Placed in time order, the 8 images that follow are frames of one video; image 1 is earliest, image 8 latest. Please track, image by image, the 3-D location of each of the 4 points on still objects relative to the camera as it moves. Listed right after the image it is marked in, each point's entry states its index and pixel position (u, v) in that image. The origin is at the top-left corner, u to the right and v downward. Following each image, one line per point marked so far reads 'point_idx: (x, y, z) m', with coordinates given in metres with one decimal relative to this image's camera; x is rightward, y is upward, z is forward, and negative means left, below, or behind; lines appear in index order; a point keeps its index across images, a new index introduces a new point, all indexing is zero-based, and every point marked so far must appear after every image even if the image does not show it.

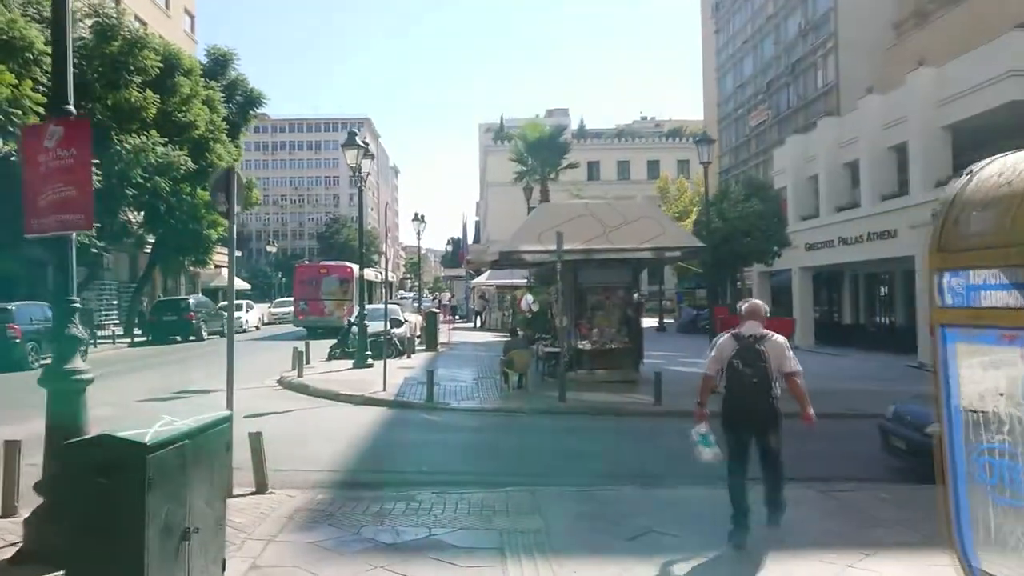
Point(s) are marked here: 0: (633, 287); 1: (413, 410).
0: (+2.6, 0.0, +18.1) m
1: (-1.7, -2.1, +14.4) m
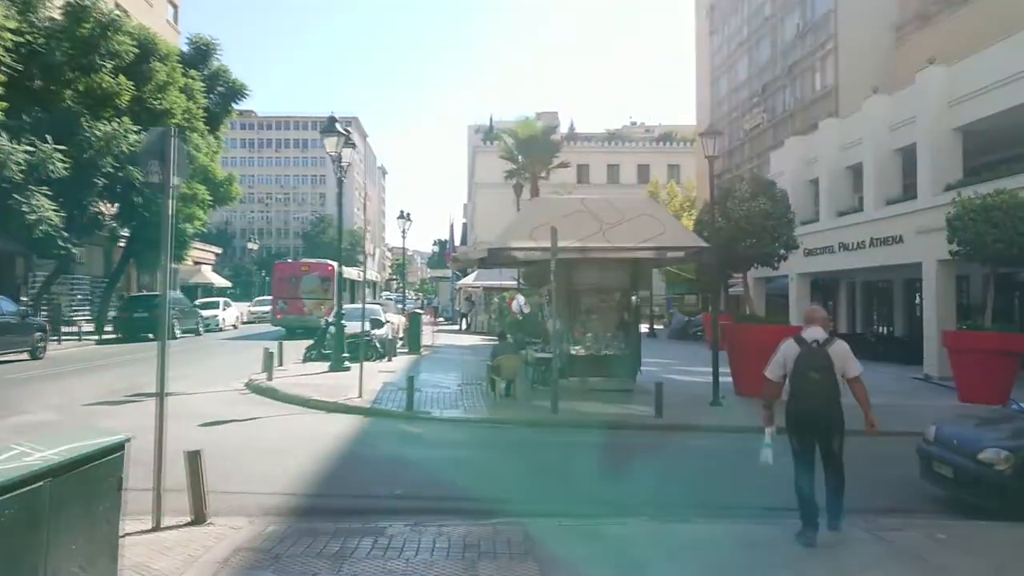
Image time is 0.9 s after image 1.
0: (+2.3, 0.0, +16.9) m
1: (-1.9, -2.0, +13.1) m
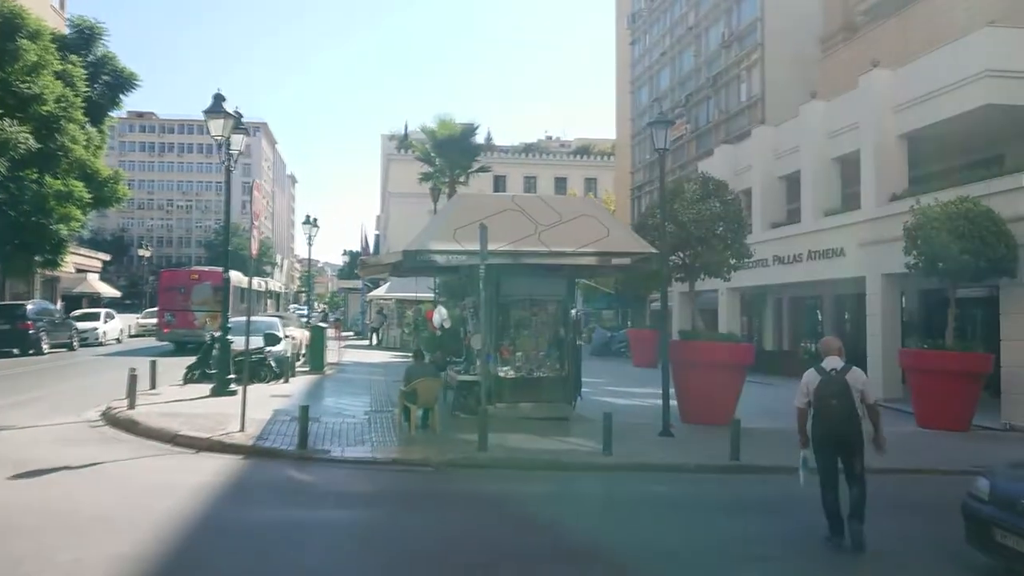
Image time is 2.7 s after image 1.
0: (+1.0, -0.2, +14.7) m
1: (-2.9, -2.1, +10.5) m
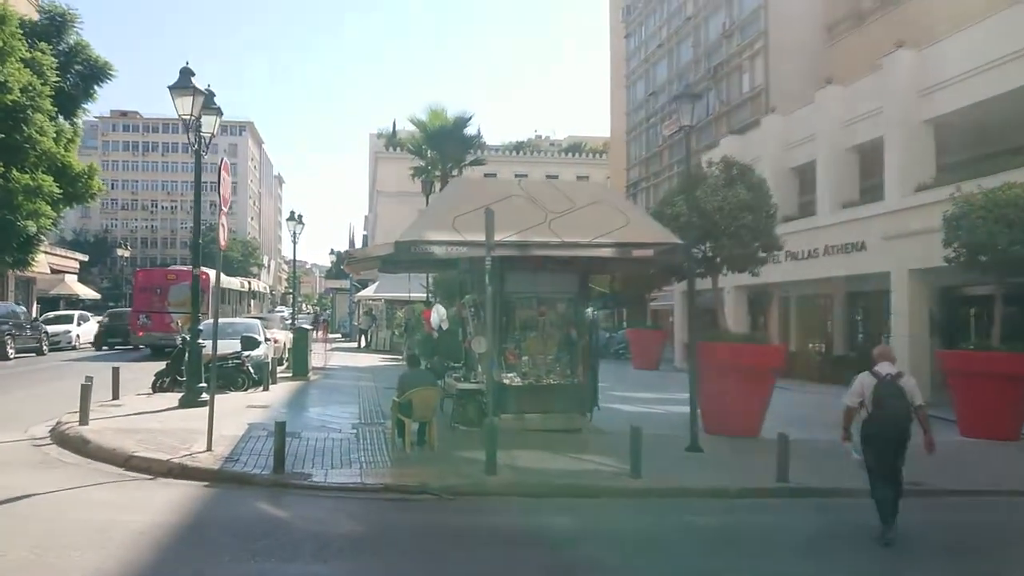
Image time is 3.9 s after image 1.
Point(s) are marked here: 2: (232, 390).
0: (+1.0, -0.2, +13.1) m
1: (-2.8, -2.1, +8.8) m
2: (-5.6, -2.0, +17.2) m
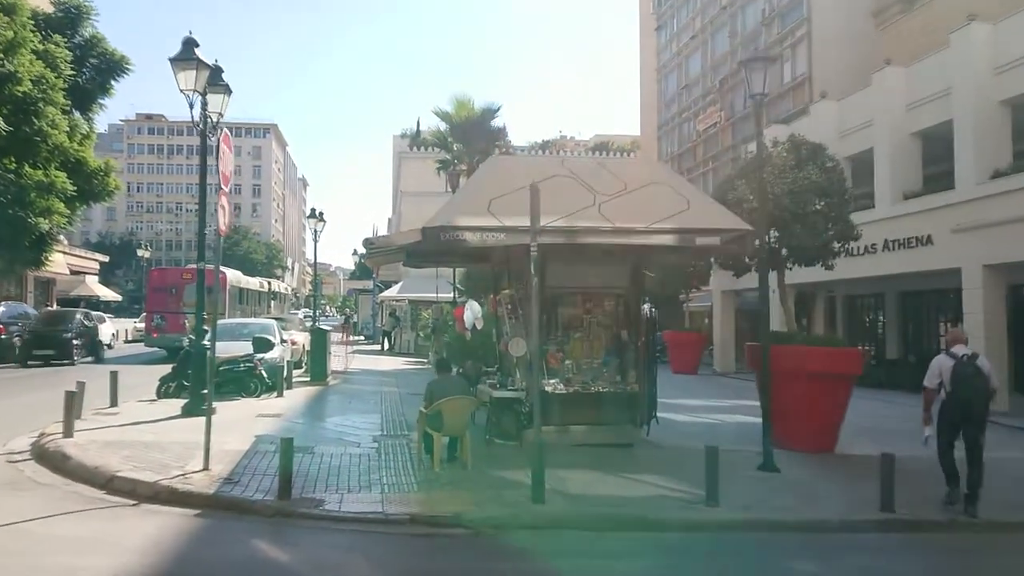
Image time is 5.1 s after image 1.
0: (+1.6, -0.1, +11.5) m
1: (-2.3, -2.0, +7.3) m
2: (-4.9, -2.0, +15.8) m
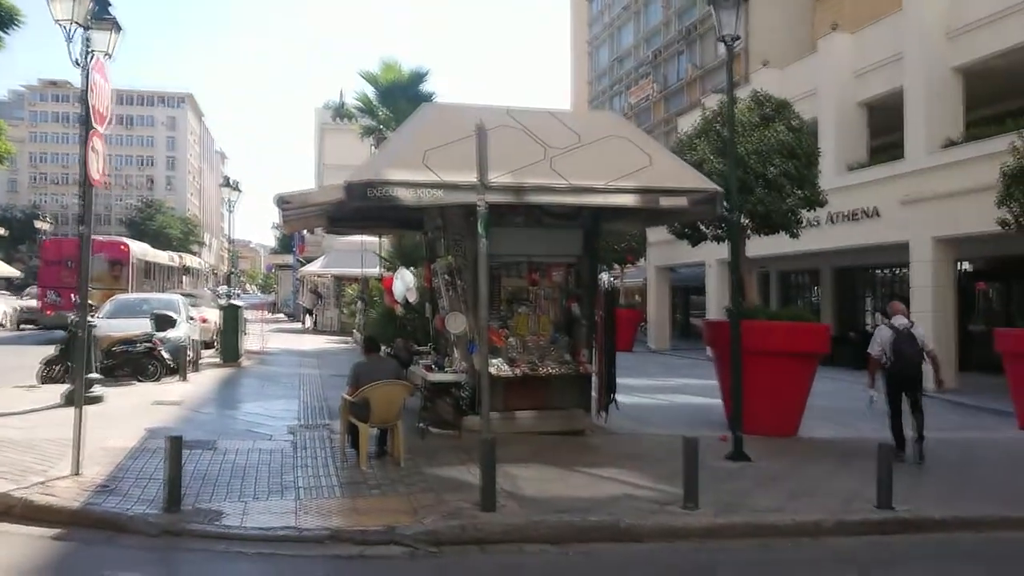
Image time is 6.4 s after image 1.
0: (+0.9, +0.3, +10.2) m
1: (-2.7, -1.7, +5.8) m
2: (-6.0, -1.5, +14.0) m
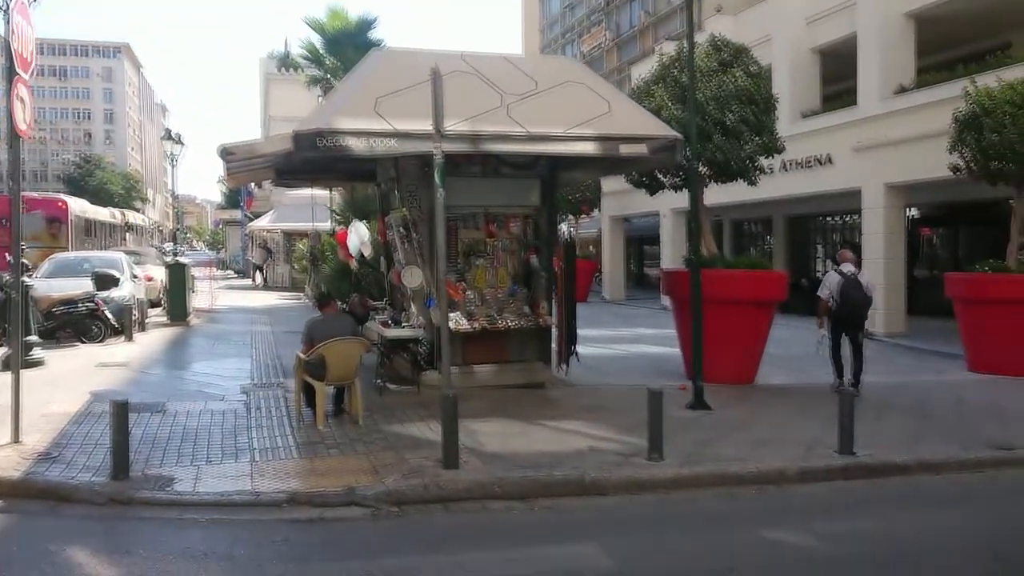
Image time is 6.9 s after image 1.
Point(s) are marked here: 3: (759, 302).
0: (+0.4, +0.8, +10.0) m
1: (-2.9, -1.5, +5.5) m
2: (-6.7, -0.8, +13.5) m
3: (+3.0, -0.2, +10.5) m
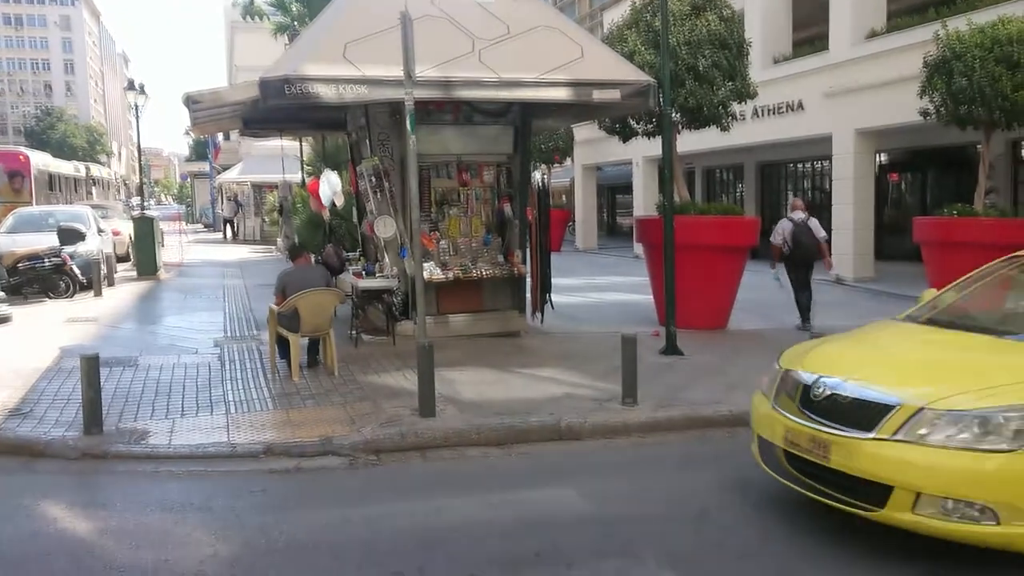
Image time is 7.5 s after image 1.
0: (0.0, +1.4, +9.9) m
1: (-3.1, -1.2, +5.4) m
2: (-7.1, -0.1, +13.3) m
3: (+2.7, +0.5, +10.5) m
